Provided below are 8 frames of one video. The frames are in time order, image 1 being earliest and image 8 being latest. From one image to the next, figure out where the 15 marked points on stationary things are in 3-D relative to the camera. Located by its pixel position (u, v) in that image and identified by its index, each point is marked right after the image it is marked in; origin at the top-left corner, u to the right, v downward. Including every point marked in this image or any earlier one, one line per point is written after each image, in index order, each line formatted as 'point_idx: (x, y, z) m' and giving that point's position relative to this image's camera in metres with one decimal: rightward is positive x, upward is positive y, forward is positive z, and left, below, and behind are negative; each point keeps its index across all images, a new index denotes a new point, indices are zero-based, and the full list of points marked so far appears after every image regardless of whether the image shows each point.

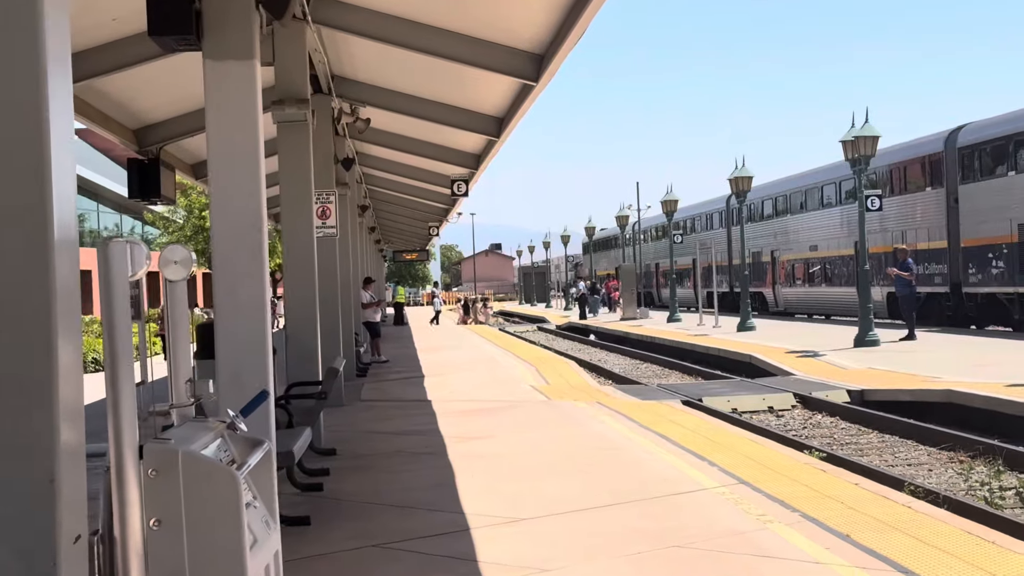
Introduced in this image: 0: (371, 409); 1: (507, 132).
0: (-1.1, -0.9, +11.6) m
1: (0.0, +1.3, +12.0) m
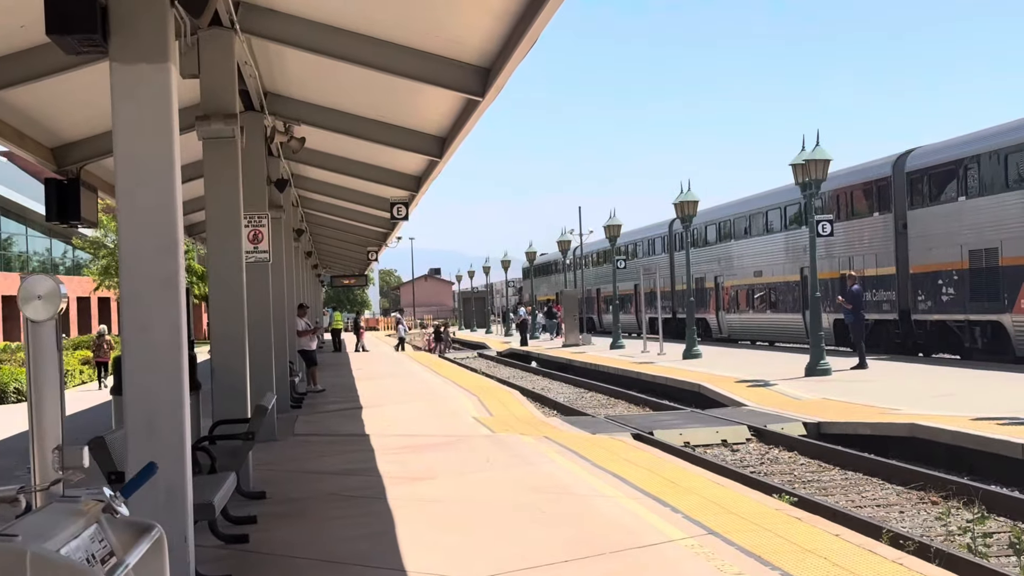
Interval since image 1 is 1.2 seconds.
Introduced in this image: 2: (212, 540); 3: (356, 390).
0: (-1.5, -1.2, +10.9) m
1: (-0.5, +1.1, +11.5) m
2: (-1.3, -1.1, +6.4) m
3: (-2.0, -1.3, +18.4) m
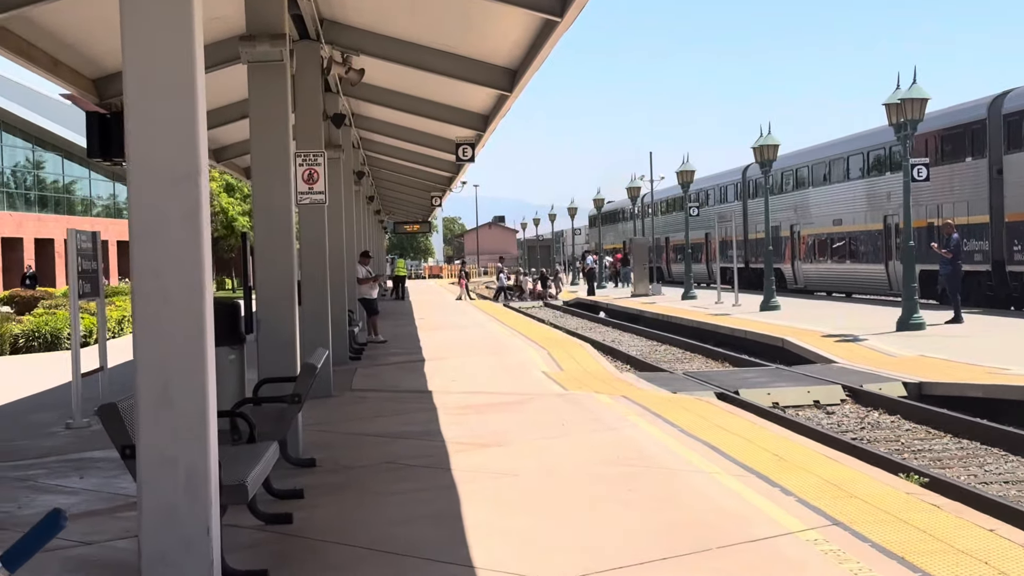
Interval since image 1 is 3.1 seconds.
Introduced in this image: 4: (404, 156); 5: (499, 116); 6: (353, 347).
0: (-1.0, -0.8, +10.1) m
1: (+0.1, +1.5, +10.5) m
2: (-1.0, -0.9, +5.6) m
3: (-1.1, -0.6, +17.5) m
4: (-1.4, +1.7, +19.3) m
5: (-0.1, +1.5, +12.6) m
6: (-1.6, -0.6, +15.1) m
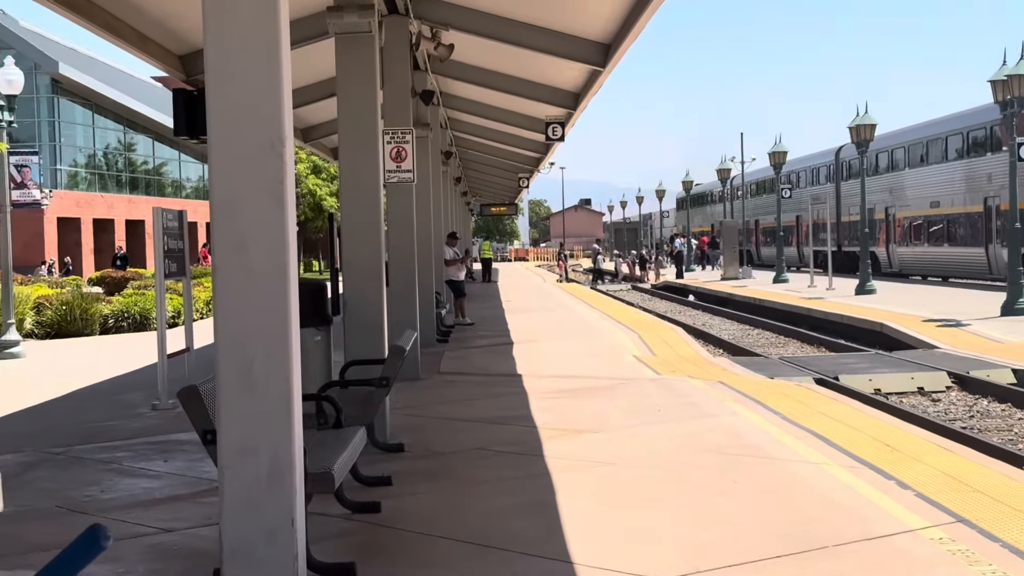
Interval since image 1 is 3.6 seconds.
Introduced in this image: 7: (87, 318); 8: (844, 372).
0: (-0.4, -0.6, +9.8) m
1: (+0.7, +1.6, +10.2) m
2: (-0.6, -0.8, +5.4) m
3: (-0.1, -0.4, +17.3) m
4: (-0.2, +2.0, +19.0) m
5: (+0.7, +1.6, +12.3) m
6: (-0.7, -0.4, +14.9) m
7: (-5.4, -0.4, +18.7) m
8: (+2.6, -0.7, +11.5) m
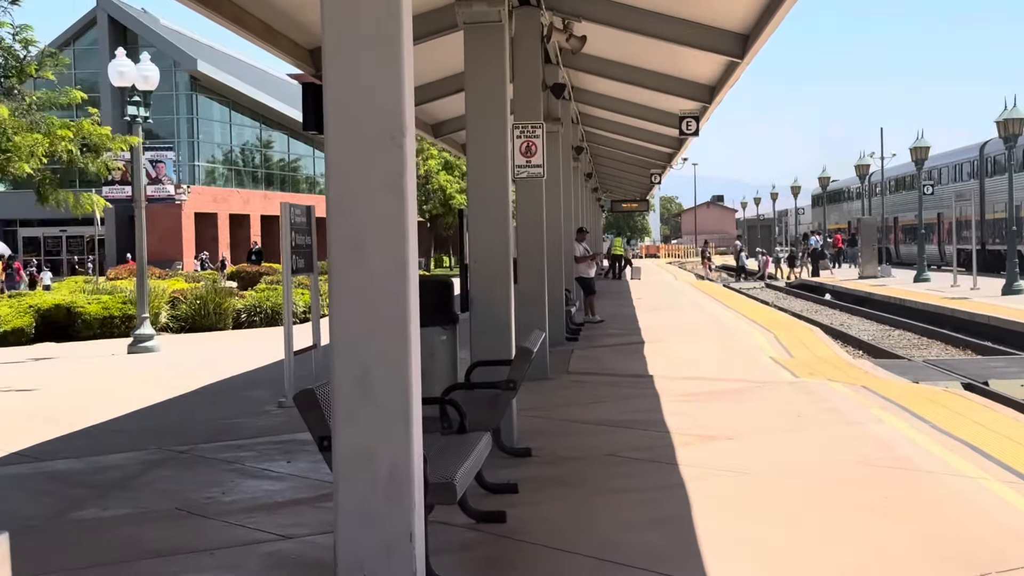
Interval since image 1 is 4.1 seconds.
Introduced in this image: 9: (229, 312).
0: (+0.5, -0.6, +9.6) m
1: (+1.6, +1.6, +9.8) m
2: (-0.2, -0.8, +5.1) m
3: (+1.4, -0.4, +17.0) m
4: (+1.4, +2.0, +18.7) m
5: (+1.7, +1.6, +11.9) m
6: (+0.6, -0.4, +14.6) m
7: (-3.7, -0.3, +18.8) m
8: (+3.6, -0.7, +10.9) m
9: (-3.6, -0.3, +18.9) m
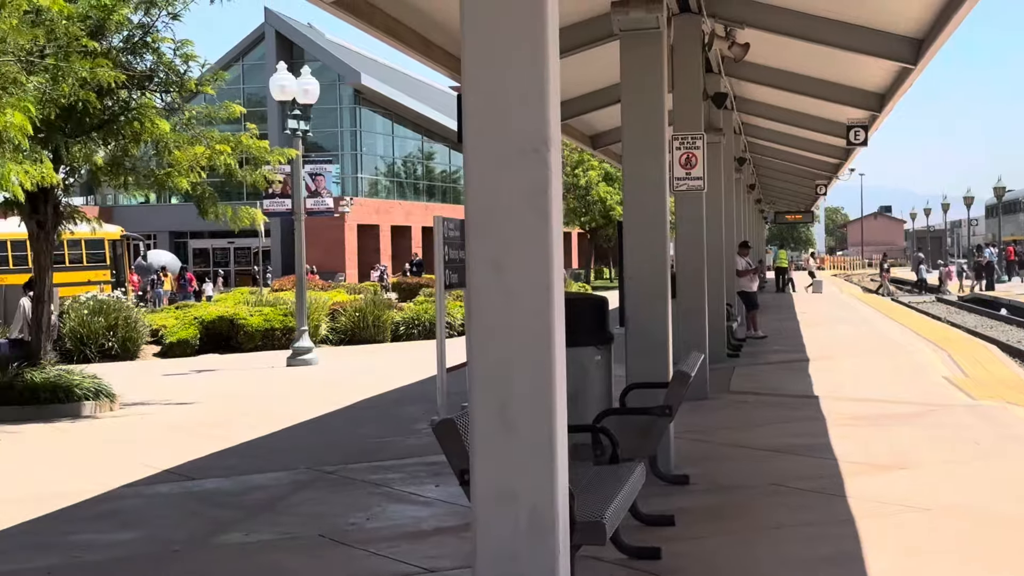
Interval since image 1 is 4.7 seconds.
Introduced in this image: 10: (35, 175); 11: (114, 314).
0: (+1.4, -0.7, +9.2) m
1: (+2.6, +1.5, +9.3) m
2: (+0.3, -0.9, +4.9) m
3: (+3.2, -0.6, +16.4) m
4: (+3.4, +1.8, +18.2) m
5: (+3.0, +1.5, +11.4) m
6: (+2.1, -0.5, +14.2) m
7: (-1.7, -0.5, +18.9) m
8: (+4.7, -0.8, +10.2) m
9: (-1.6, -0.5, +18.9) m
10: (-2.7, +0.6, +8.5) m
11: (-4.8, -0.3, +17.6) m
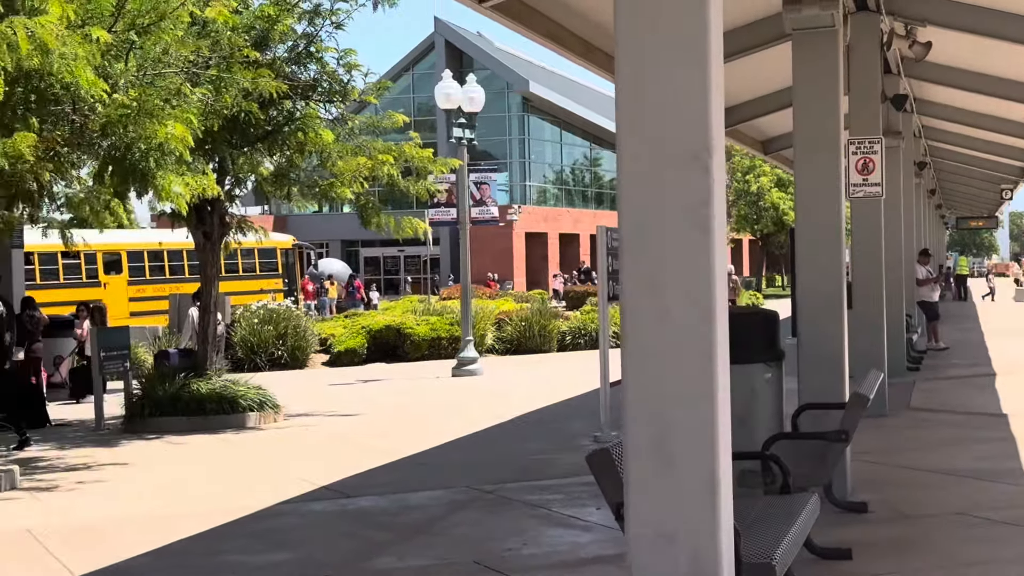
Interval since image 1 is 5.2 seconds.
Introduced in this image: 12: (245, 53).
0: (+2.4, -0.8, +8.7) m
1: (+3.6, +1.4, +8.7) m
2: (+0.8, -0.9, +4.5) m
3: (+5.1, -0.7, +15.7) m
4: (+5.5, +1.7, +17.4) m
5: (+4.2, +1.4, +10.7) m
6: (+3.7, -0.6, +13.6) m
7: (+0.4, -0.6, +18.7) m
8: (+5.8, -0.9, +9.3) m
9: (+0.5, -0.6, +18.7) m
10: (-1.8, +0.6, +8.4) m
11: (-2.8, -0.4, +17.8) m
12: (-1.7, +1.5, +9.3) m
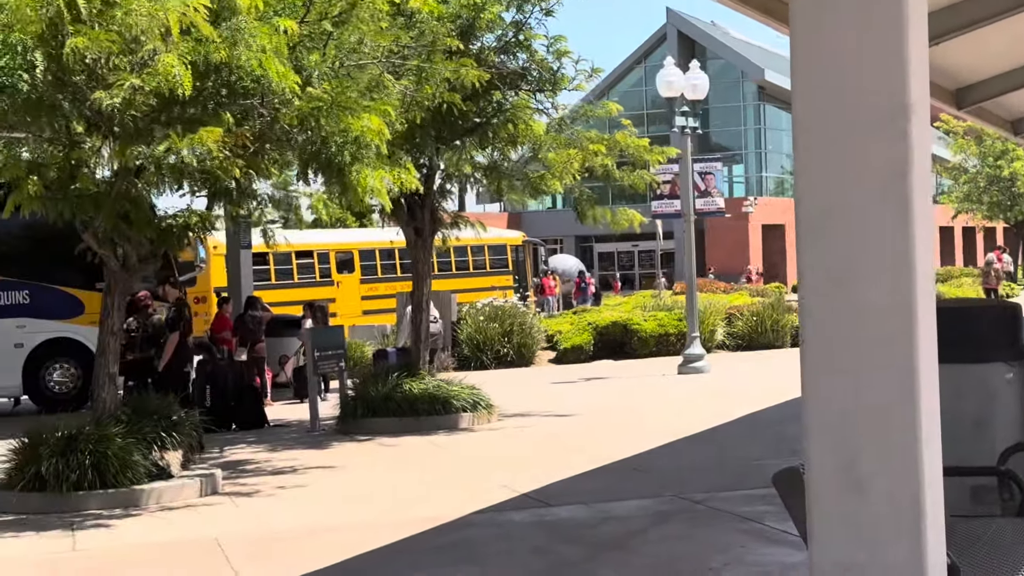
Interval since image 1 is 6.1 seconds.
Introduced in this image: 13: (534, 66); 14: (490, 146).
0: (+3.6, -0.7, +7.7) m
1: (+4.8, +1.5, +7.5) m
2: (+1.4, -0.9, +3.9) m
3: (+7.3, -0.5, +14.2) m
4: (+8.0, +1.9, +15.8) m
5: (+5.7, +1.5, +9.4) m
6: (+5.7, -0.5, +12.3) m
7: (+3.3, -0.5, +17.9) m
8: (+7.0, -0.7, +7.8) m
9: (+3.4, -0.5, +17.9) m
10: (-0.6, +0.6, +8.2) m
11: (0.0, -0.4, +17.6) m
12: (-0.4, +1.5, +9.0) m
13: (+0.1, +1.5, +10.2) m
14: (-0.2, +1.0, +10.1) m
